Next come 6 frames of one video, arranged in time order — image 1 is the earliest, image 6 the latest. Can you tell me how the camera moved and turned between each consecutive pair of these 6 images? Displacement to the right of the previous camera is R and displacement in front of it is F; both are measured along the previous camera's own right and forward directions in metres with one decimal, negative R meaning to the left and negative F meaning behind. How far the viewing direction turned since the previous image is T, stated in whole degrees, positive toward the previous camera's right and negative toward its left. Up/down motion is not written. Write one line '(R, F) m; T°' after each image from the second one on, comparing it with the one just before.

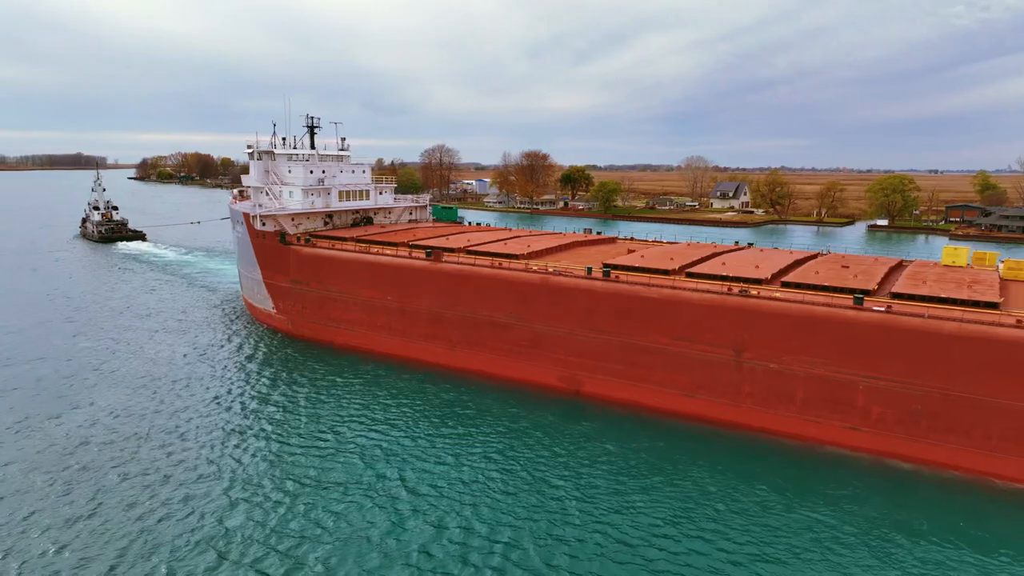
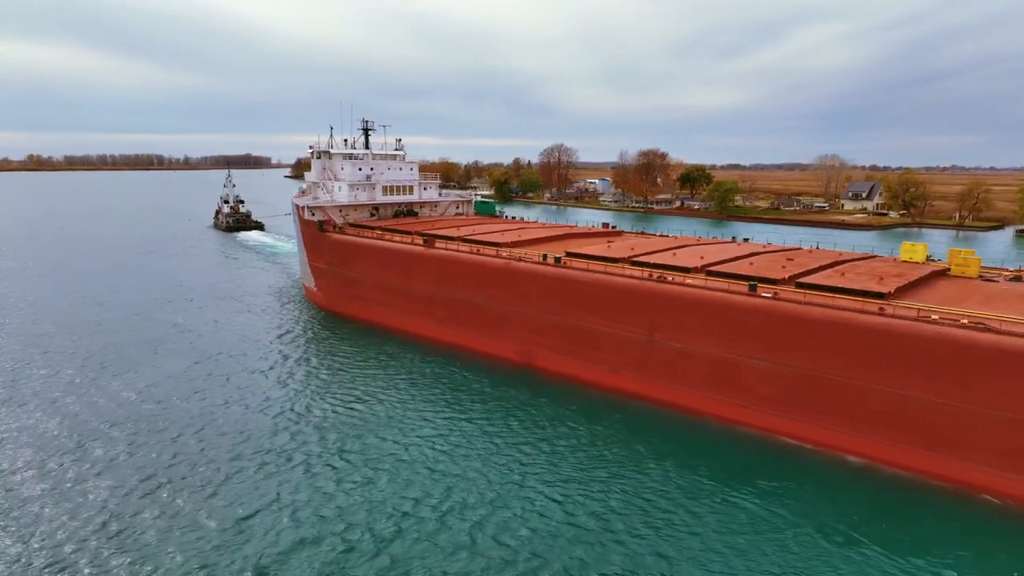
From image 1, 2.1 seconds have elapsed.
(+3.3, -1.2) m; -11°
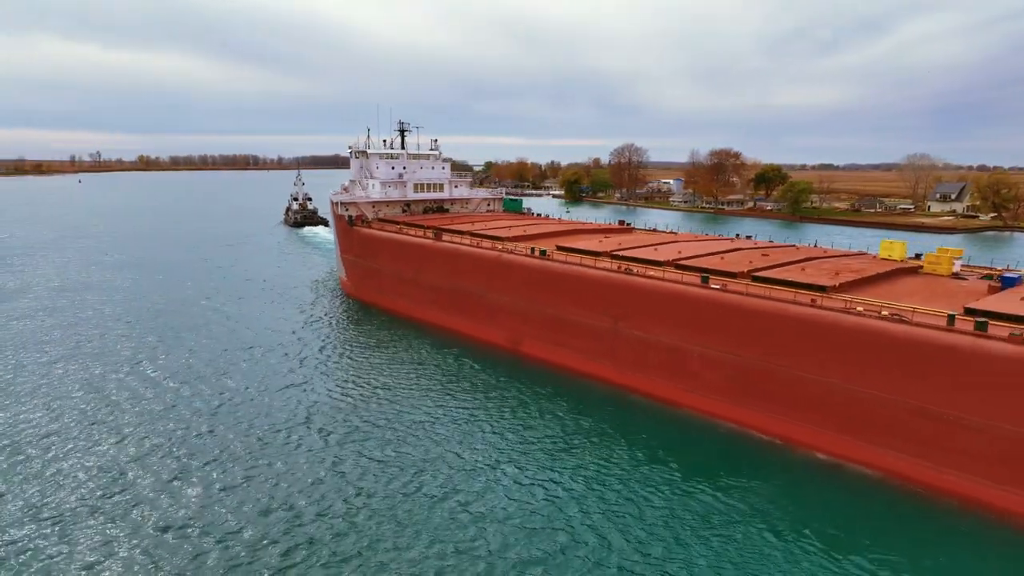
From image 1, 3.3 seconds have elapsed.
(+1.8, -0.8) m; -6°
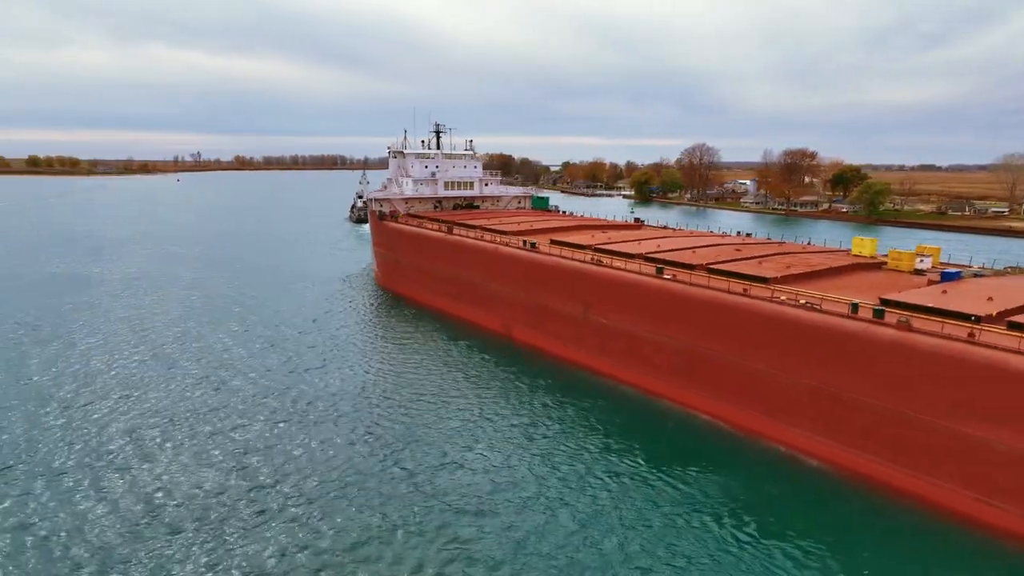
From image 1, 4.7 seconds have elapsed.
(+1.9, -1.0) m; -6°
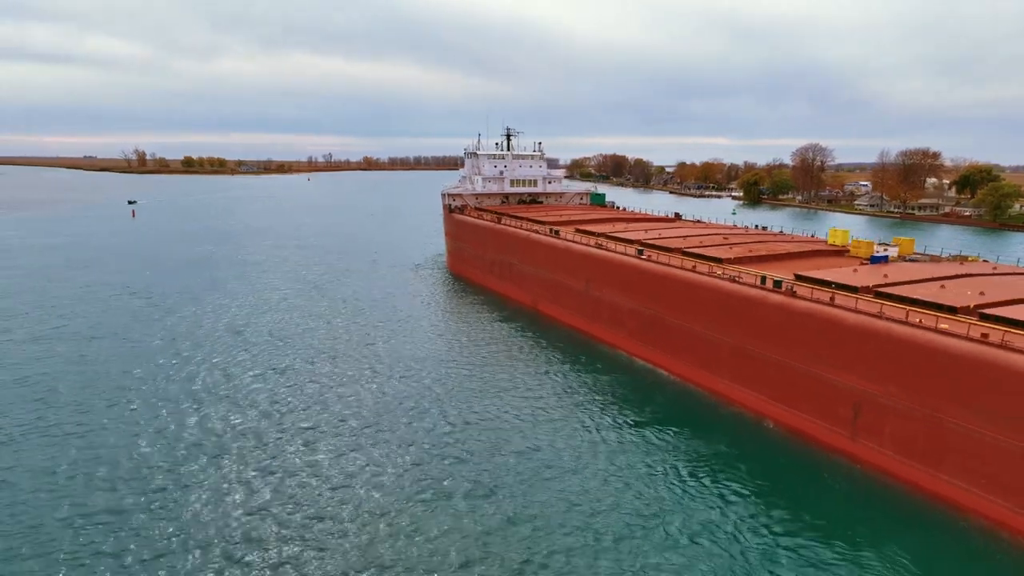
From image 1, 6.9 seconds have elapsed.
(+2.2, -2.5) m; -9°
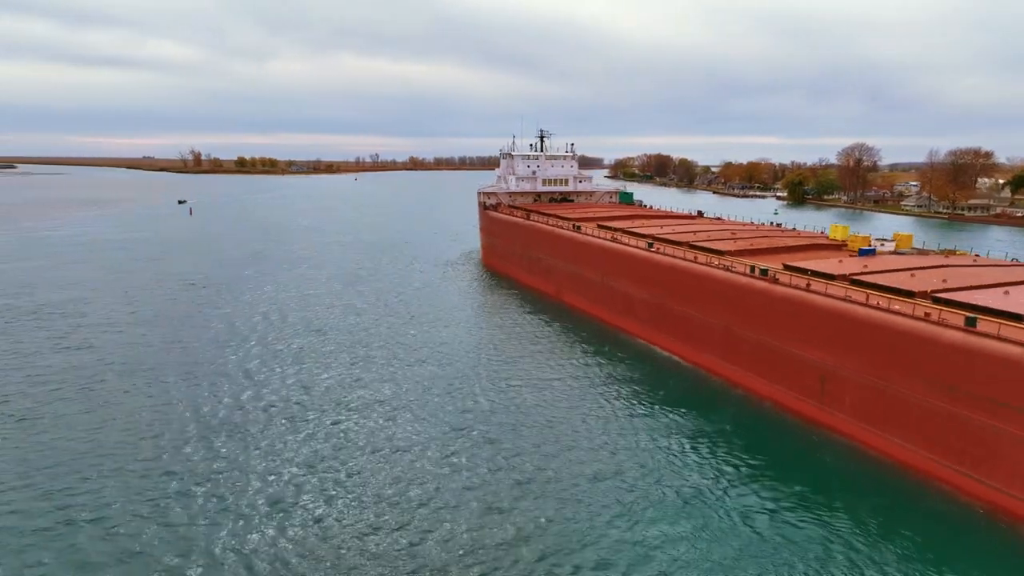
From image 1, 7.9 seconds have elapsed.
(+0.5, -1.4) m; -4°
